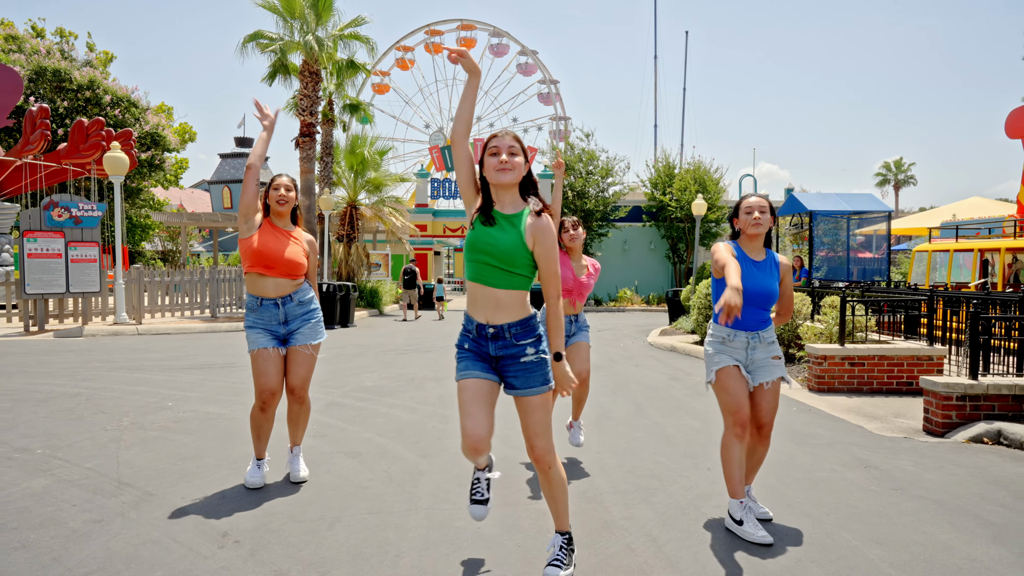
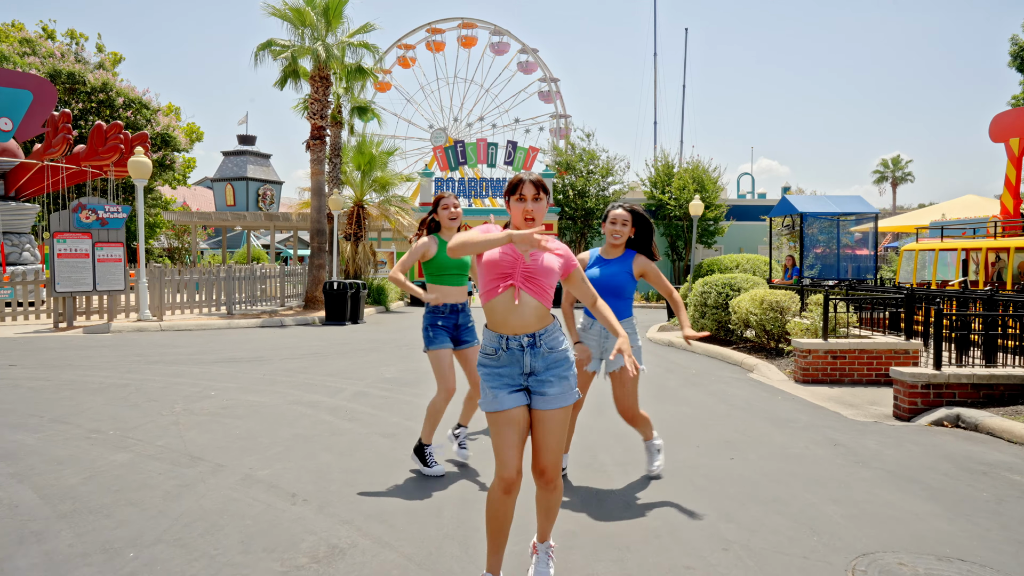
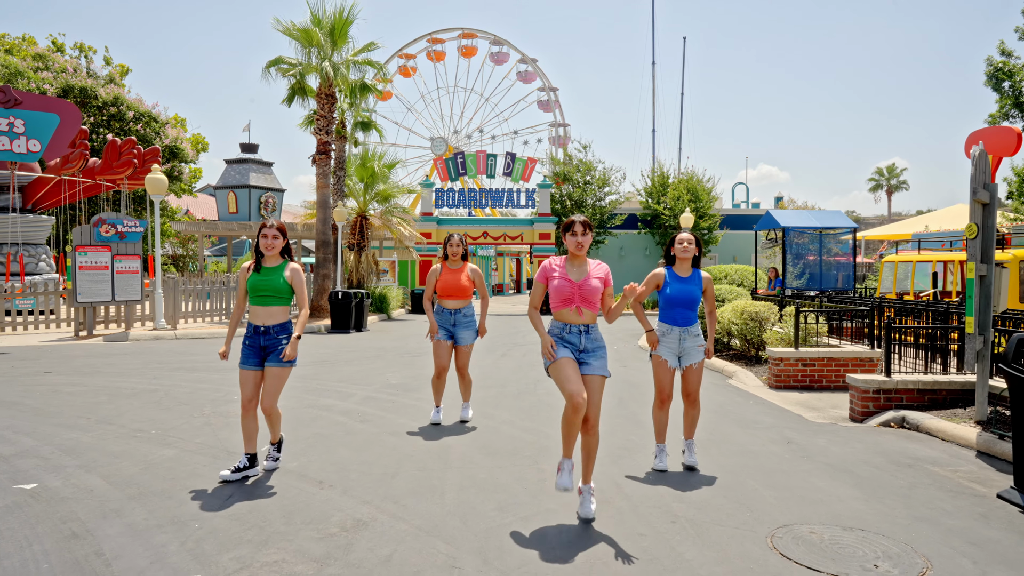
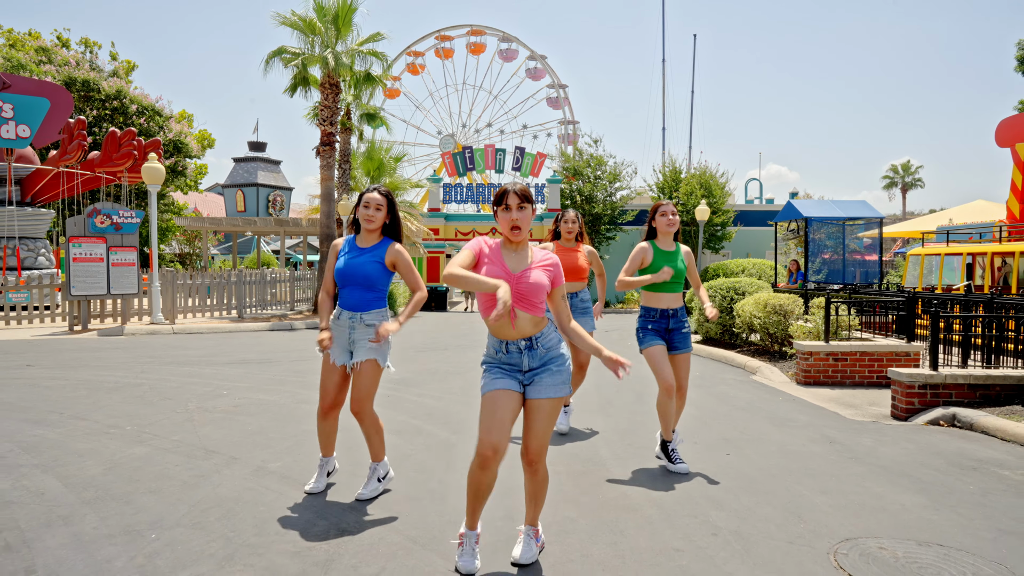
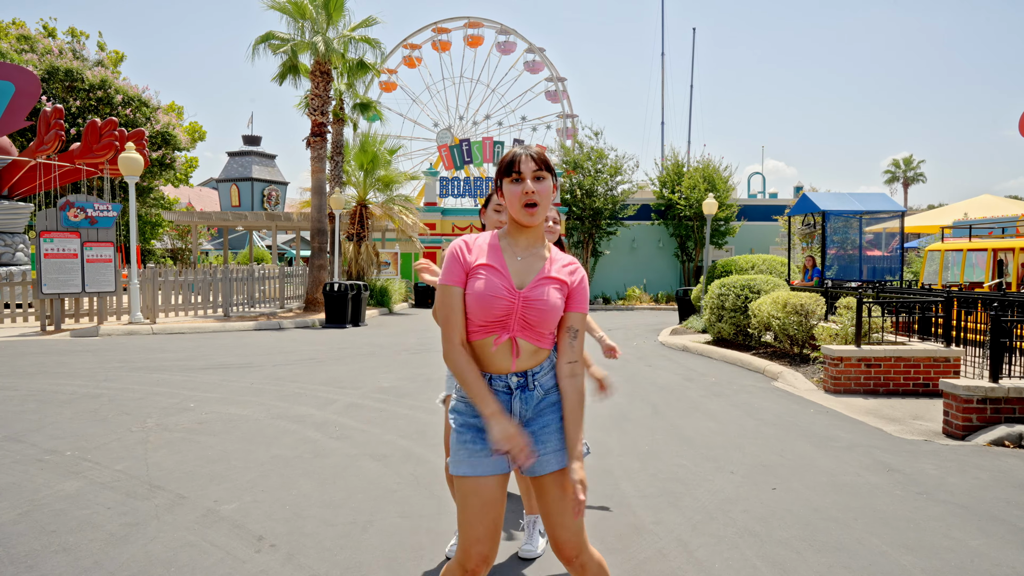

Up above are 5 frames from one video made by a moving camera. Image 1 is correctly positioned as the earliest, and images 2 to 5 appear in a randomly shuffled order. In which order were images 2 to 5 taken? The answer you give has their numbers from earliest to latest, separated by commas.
3, 2, 5, 4
